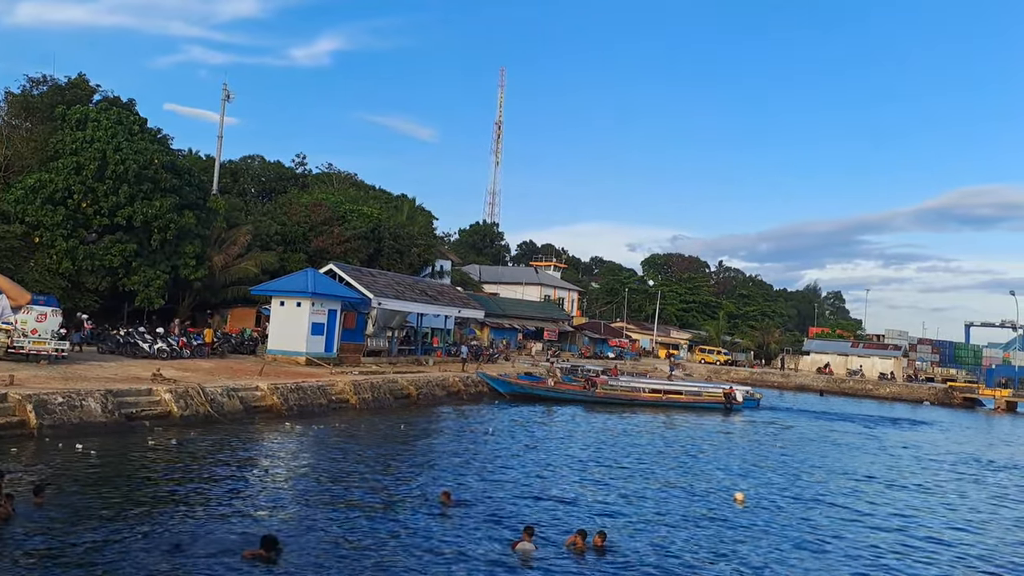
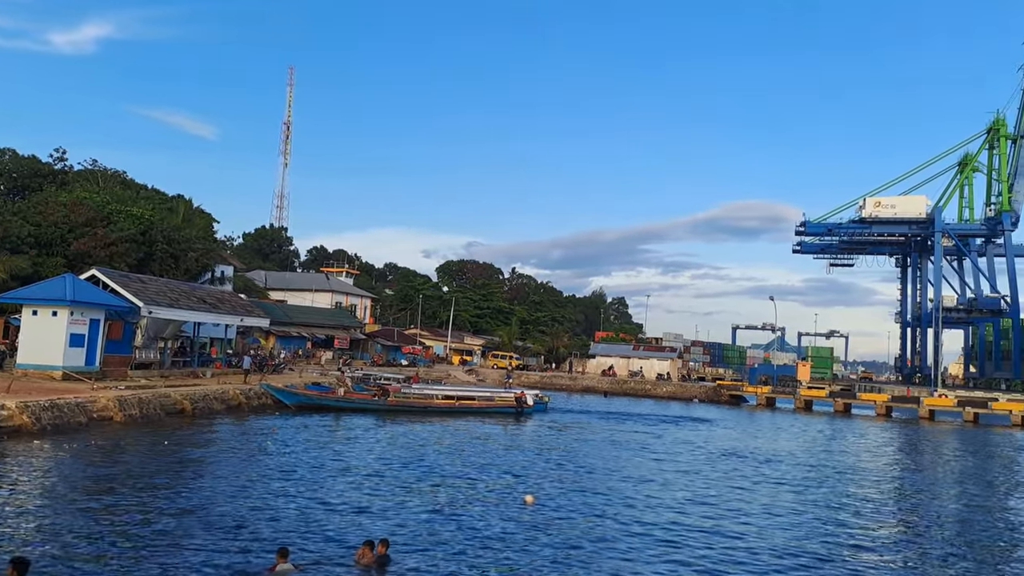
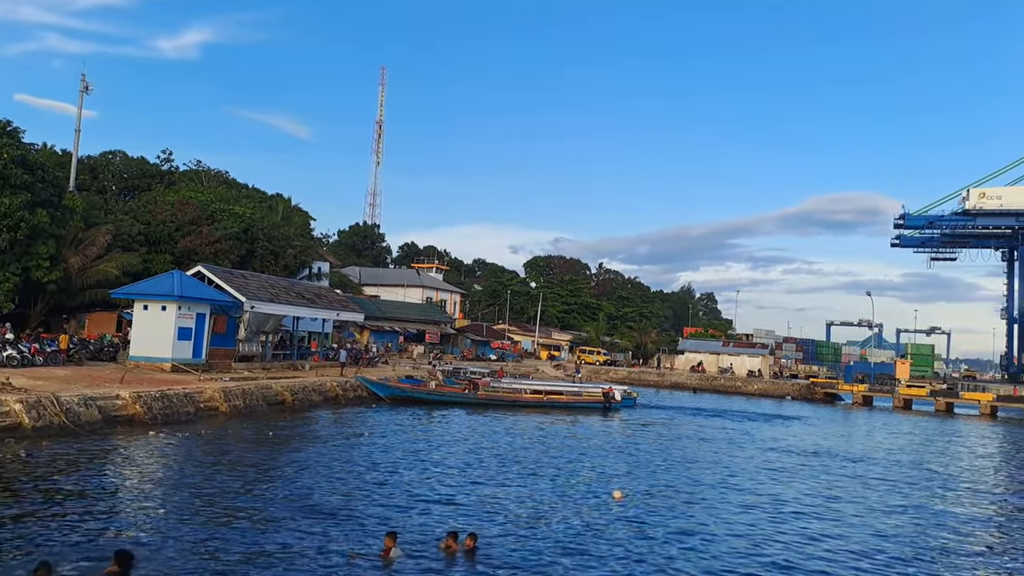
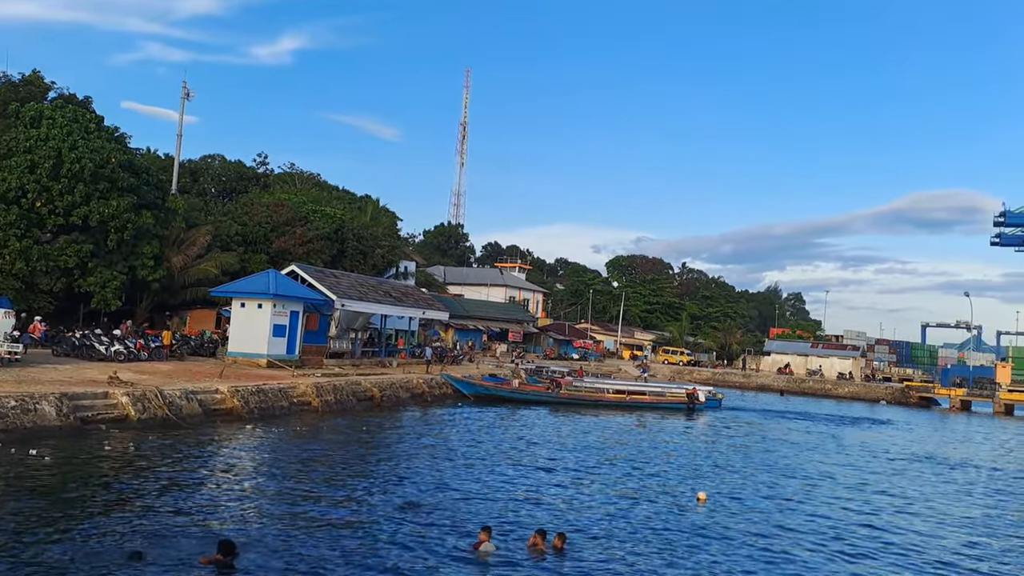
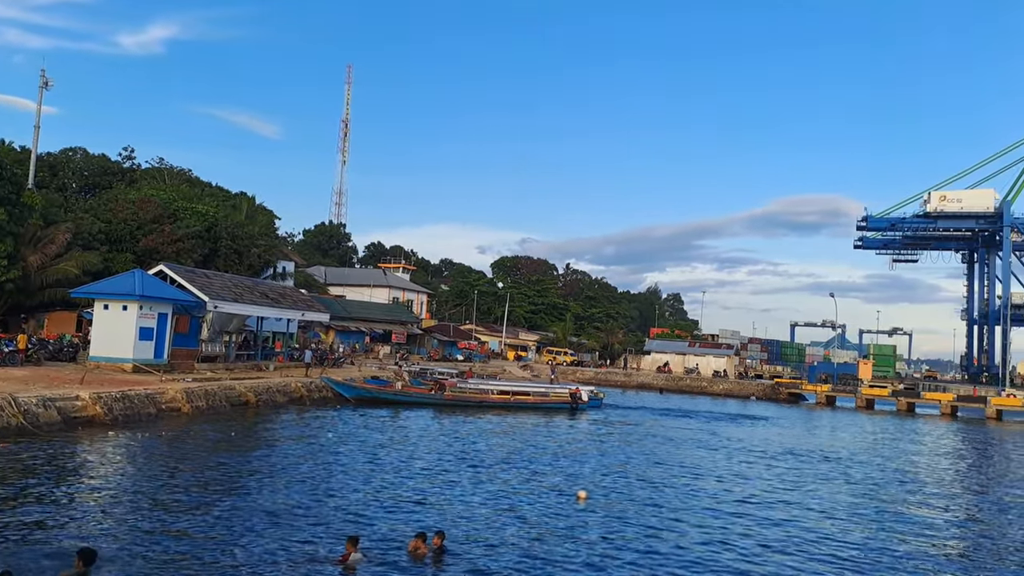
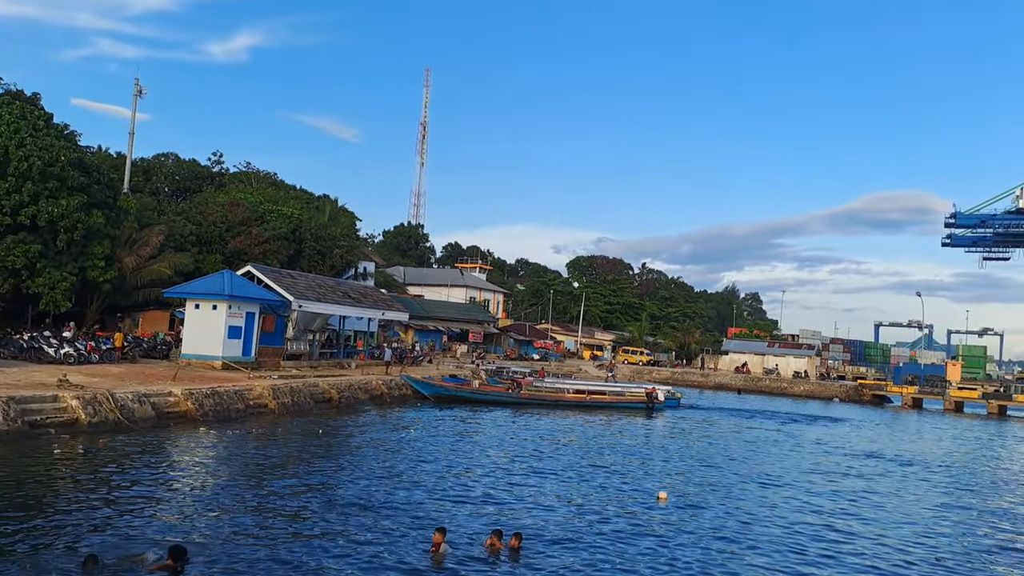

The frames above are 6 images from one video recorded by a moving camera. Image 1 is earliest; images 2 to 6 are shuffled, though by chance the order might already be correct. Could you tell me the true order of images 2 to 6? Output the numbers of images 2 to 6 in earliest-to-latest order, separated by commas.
4, 6, 3, 5, 2
